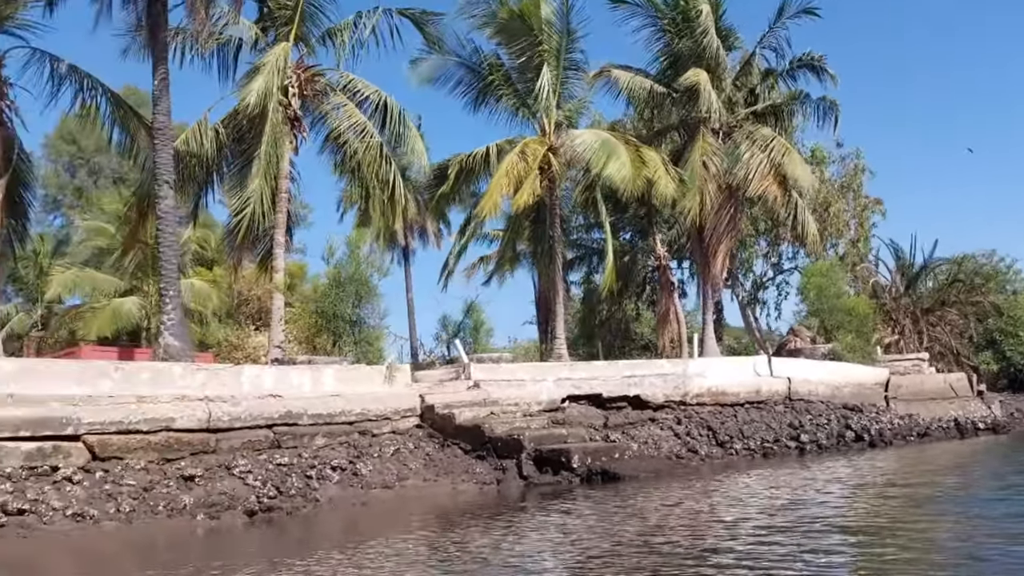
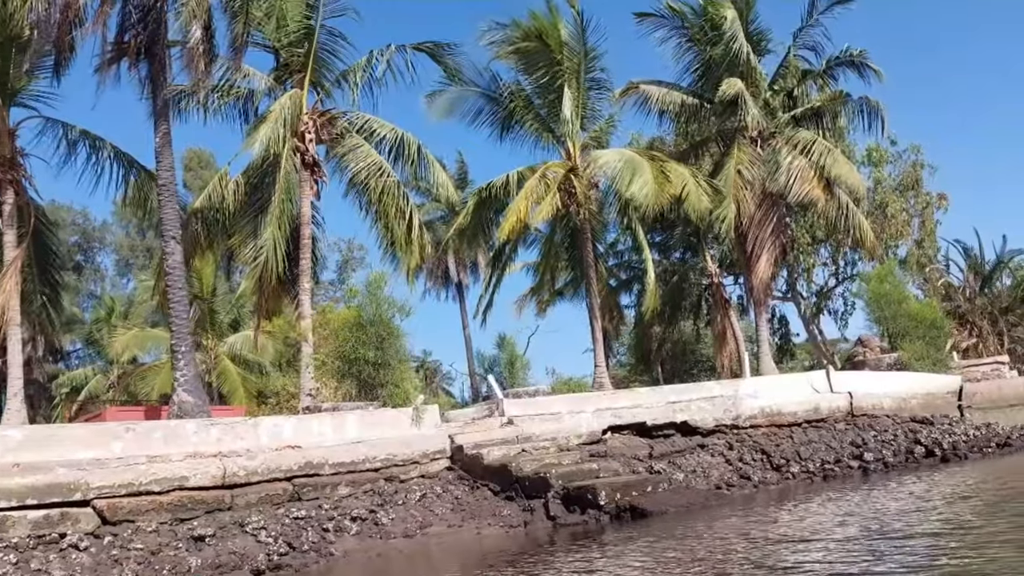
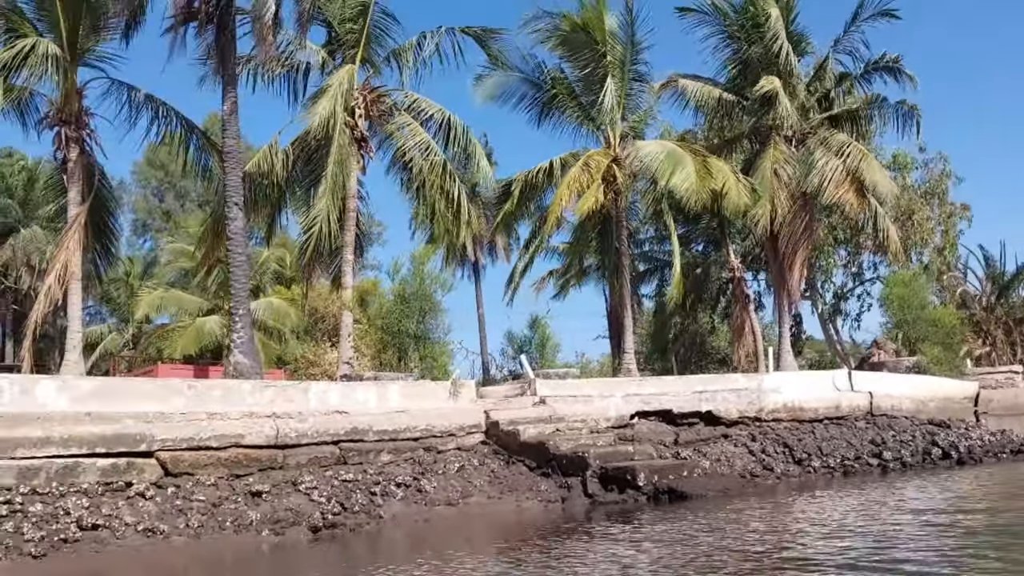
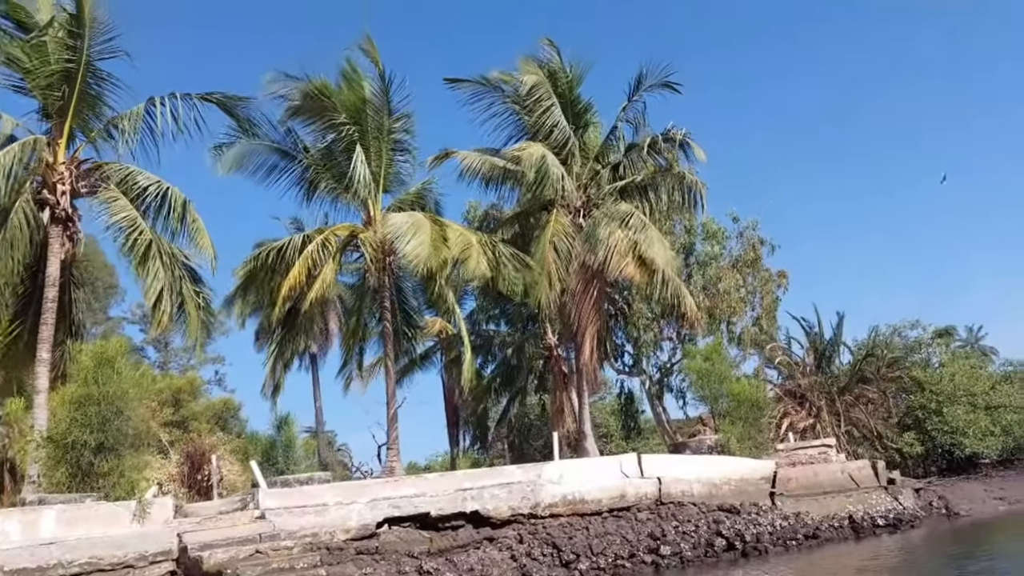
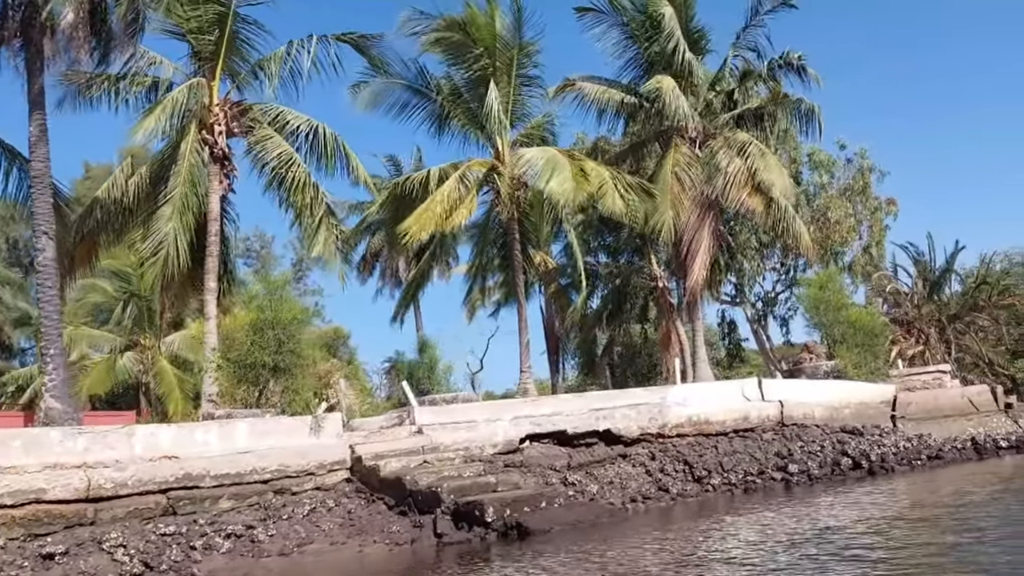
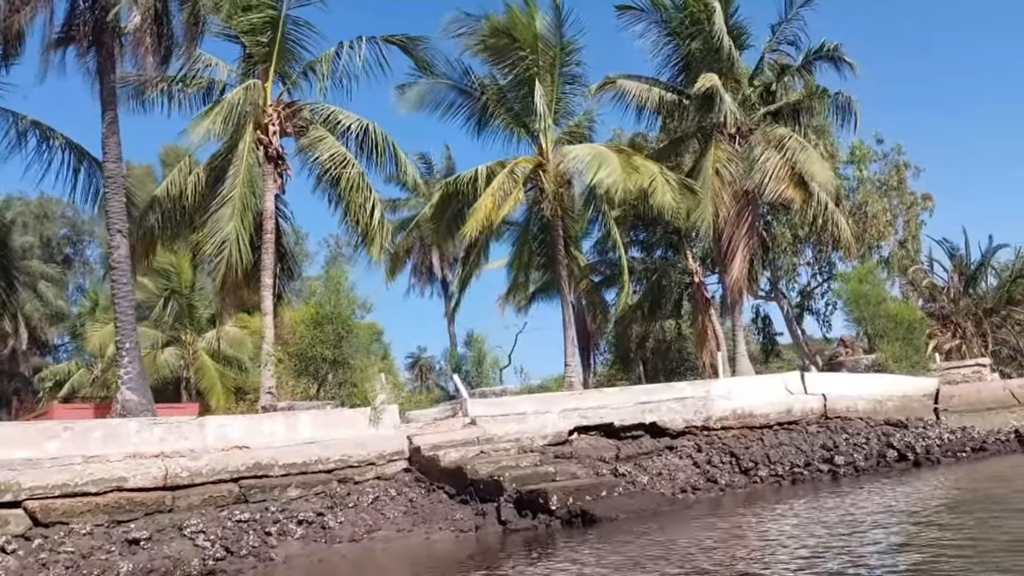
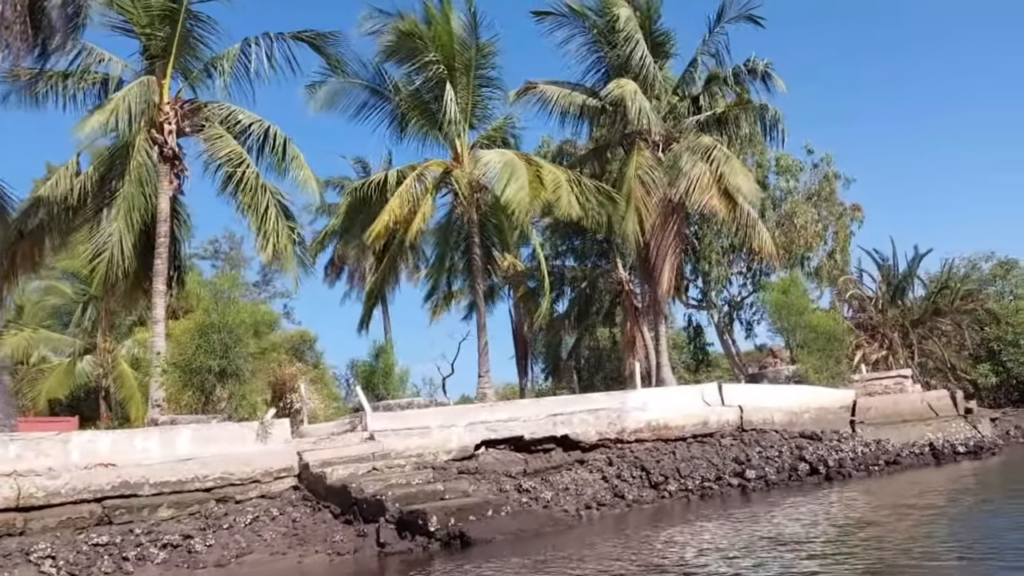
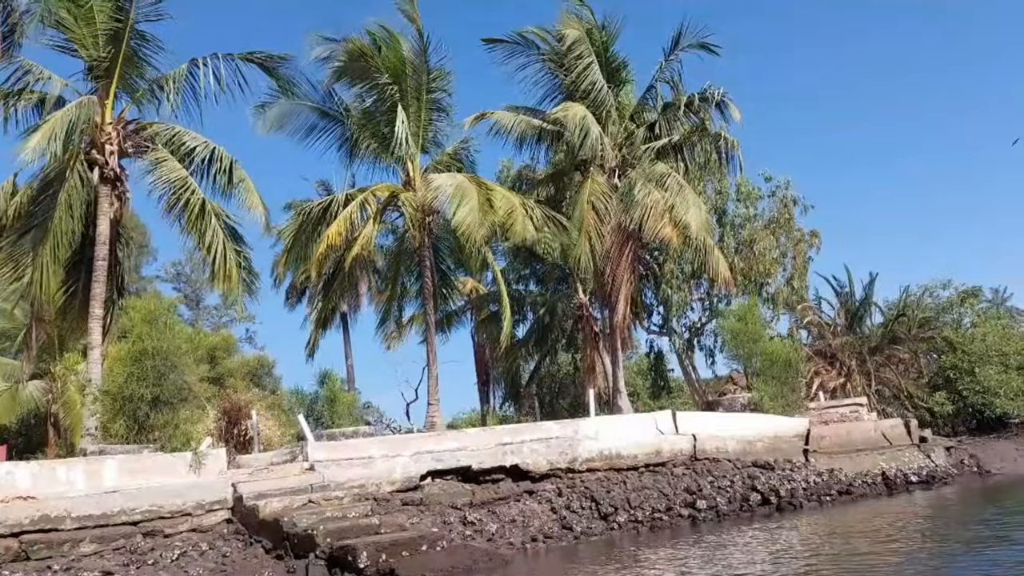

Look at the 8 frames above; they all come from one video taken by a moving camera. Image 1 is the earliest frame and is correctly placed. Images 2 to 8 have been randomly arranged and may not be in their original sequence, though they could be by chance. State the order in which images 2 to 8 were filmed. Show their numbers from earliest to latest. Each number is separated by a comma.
3, 2, 6, 5, 7, 8, 4
